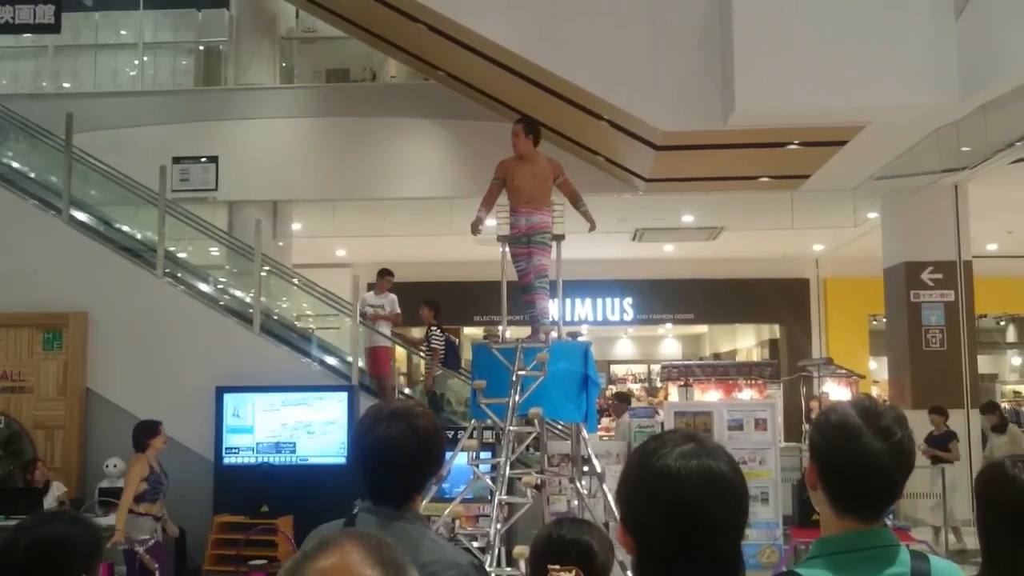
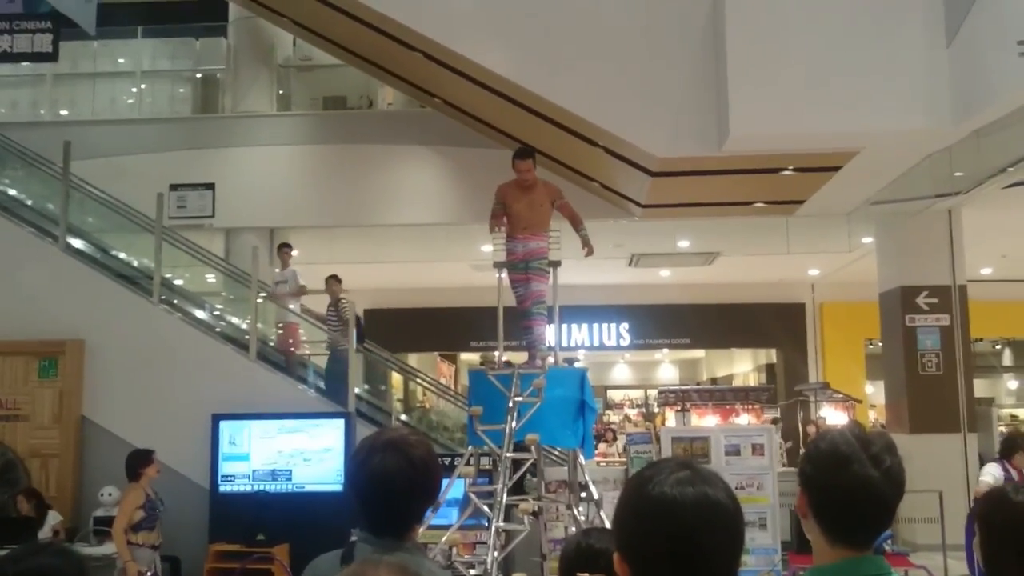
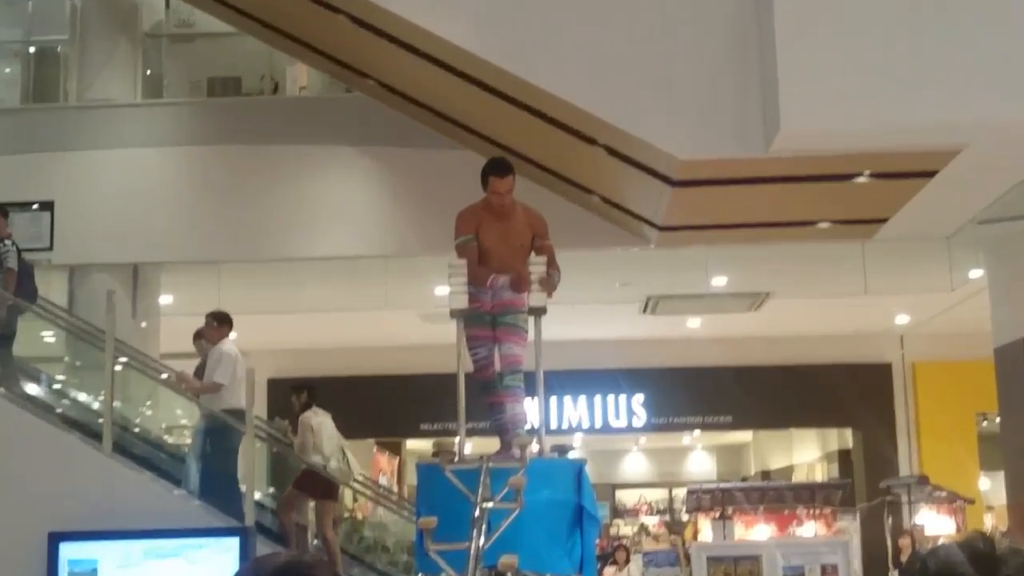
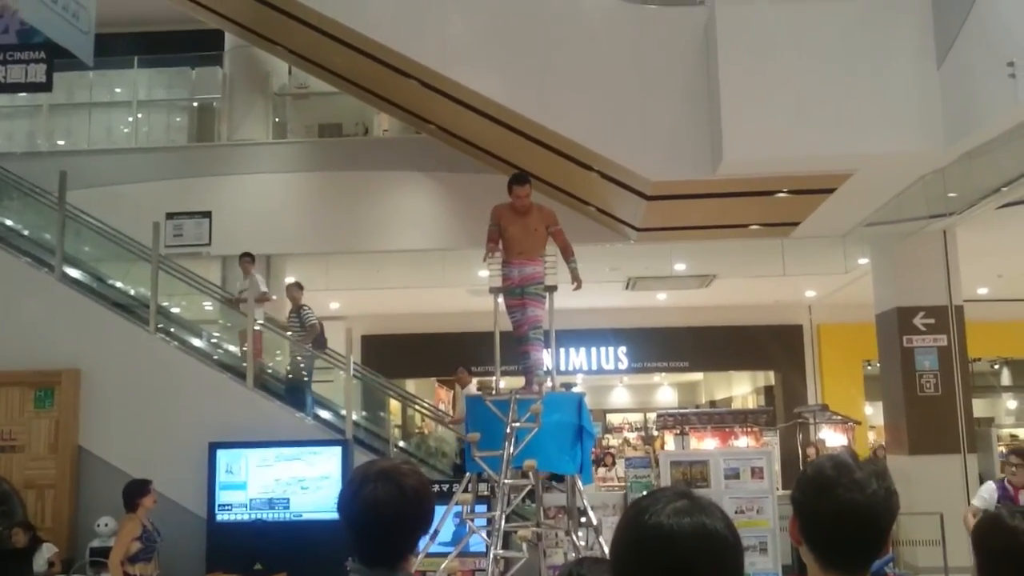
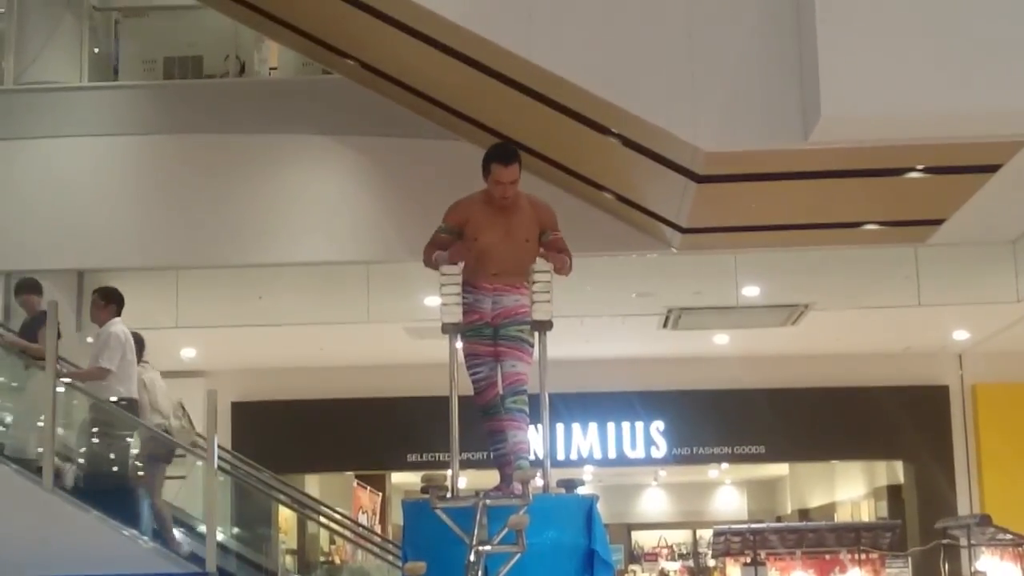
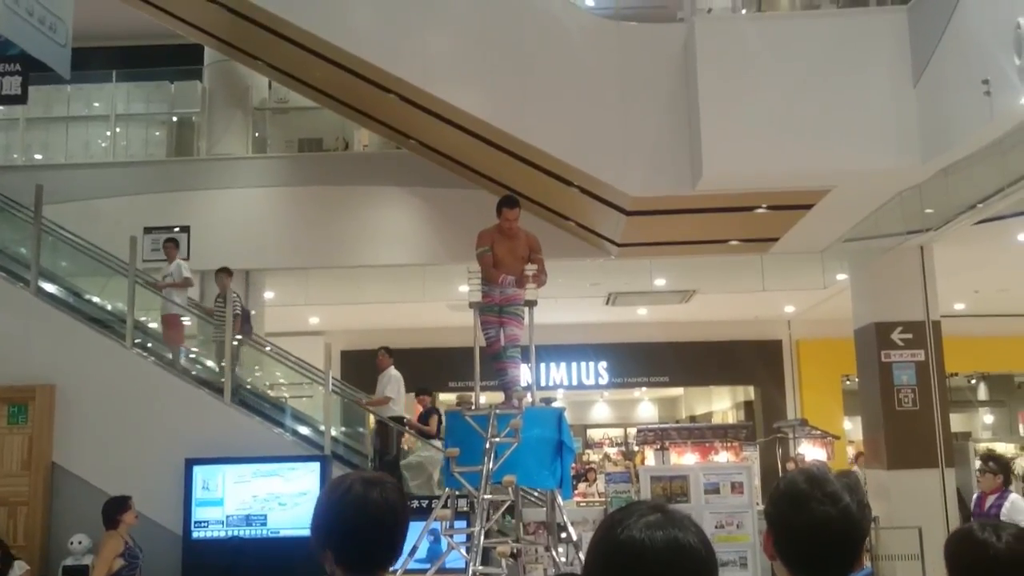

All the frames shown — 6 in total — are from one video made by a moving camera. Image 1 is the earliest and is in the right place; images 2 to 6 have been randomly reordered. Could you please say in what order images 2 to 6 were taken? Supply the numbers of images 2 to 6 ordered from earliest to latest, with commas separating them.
2, 4, 6, 3, 5
